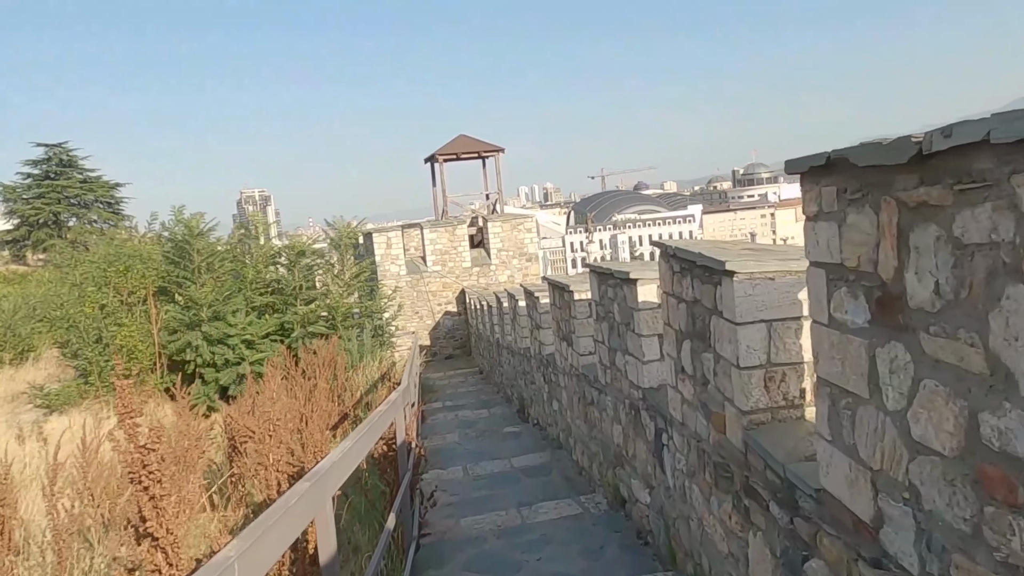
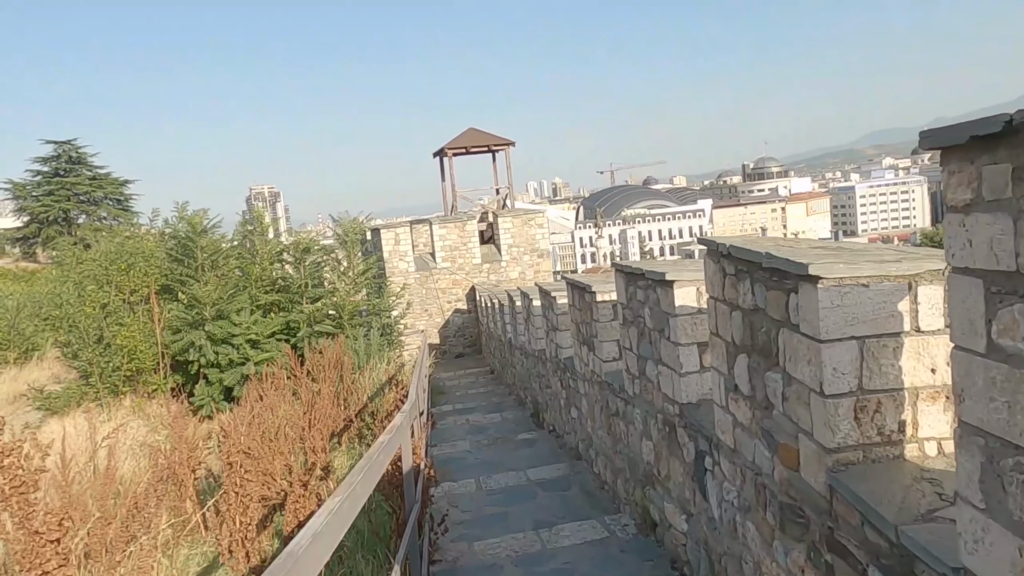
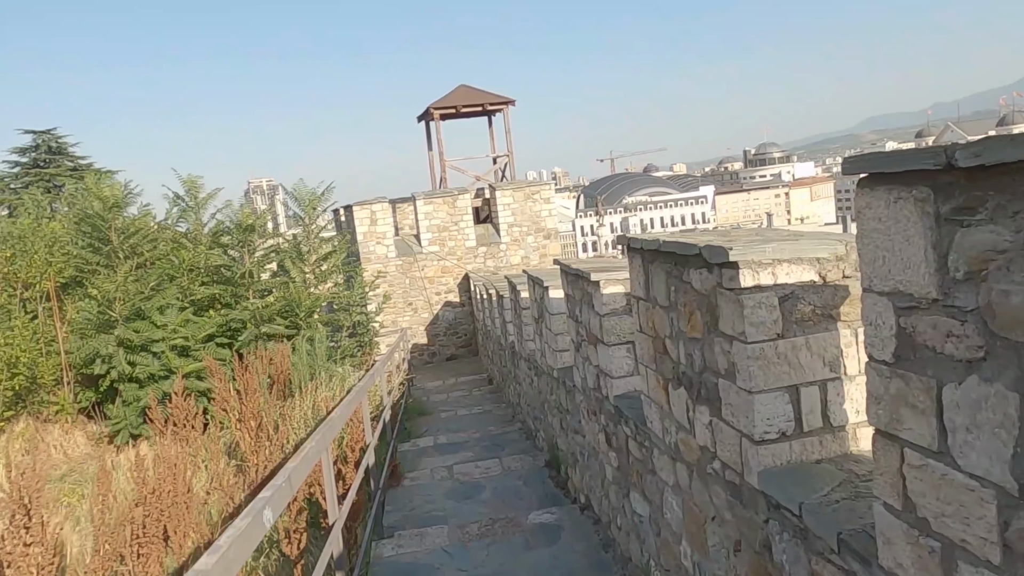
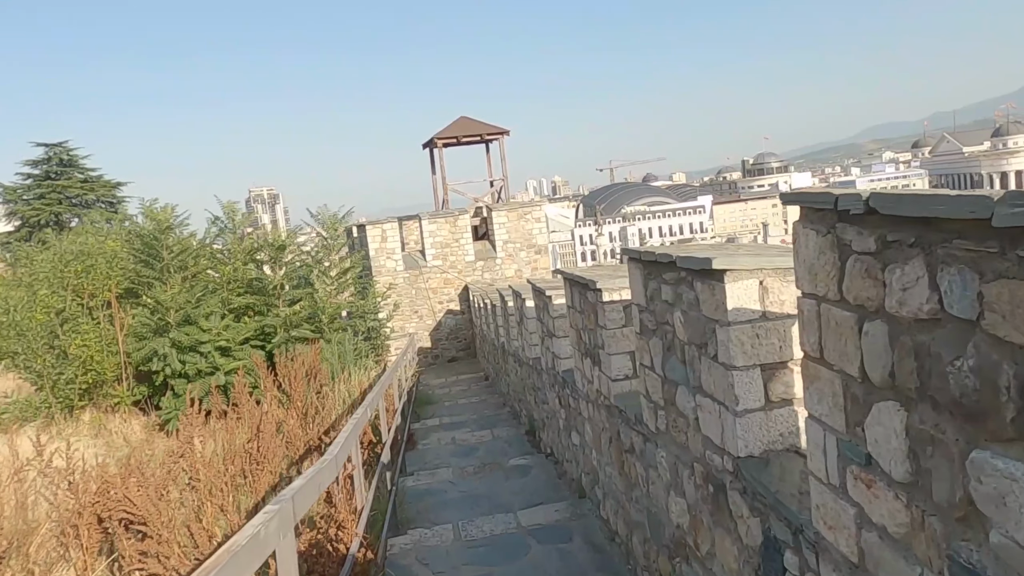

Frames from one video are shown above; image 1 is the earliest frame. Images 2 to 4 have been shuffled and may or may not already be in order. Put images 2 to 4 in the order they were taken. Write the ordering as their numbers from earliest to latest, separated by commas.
2, 4, 3
